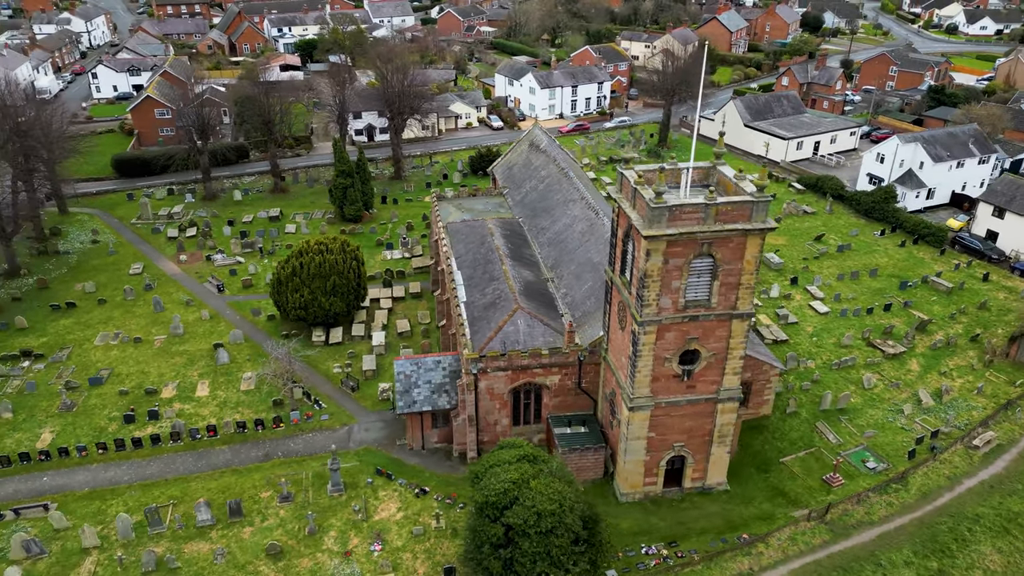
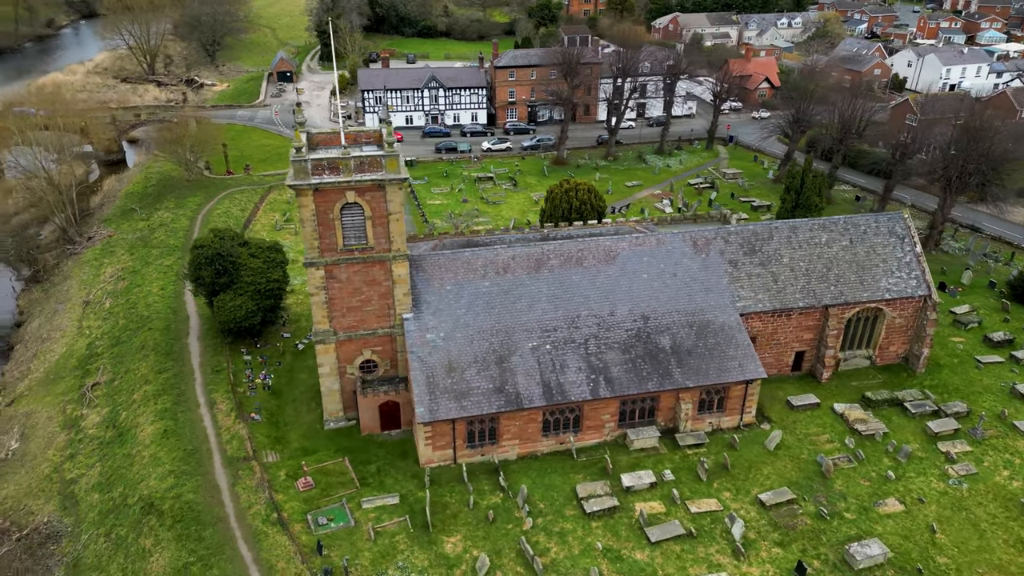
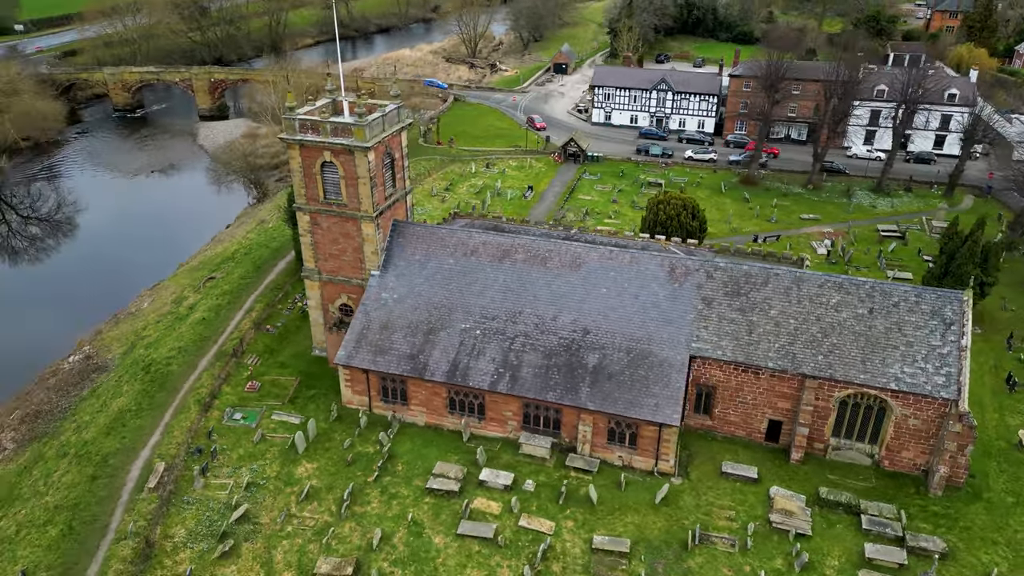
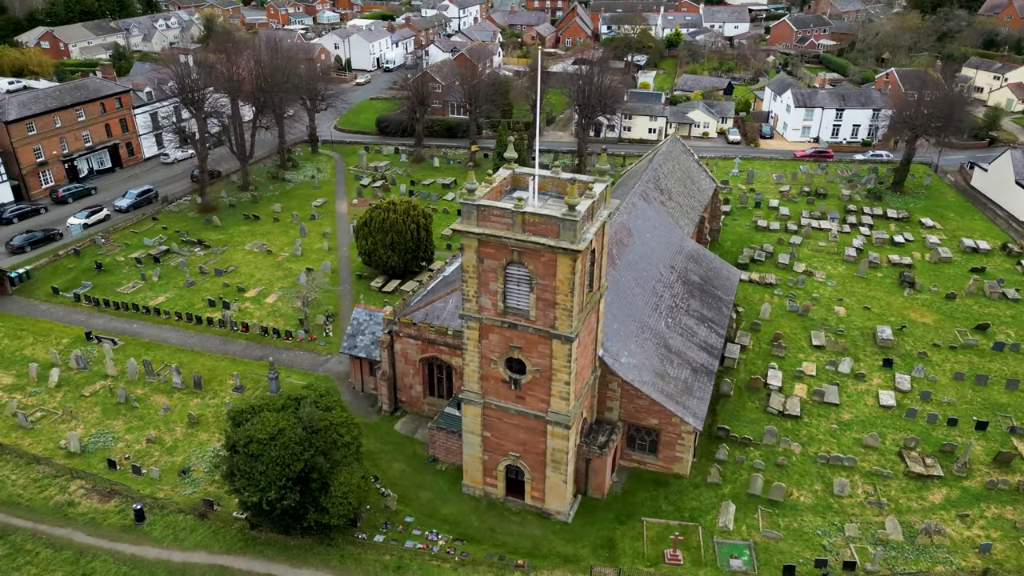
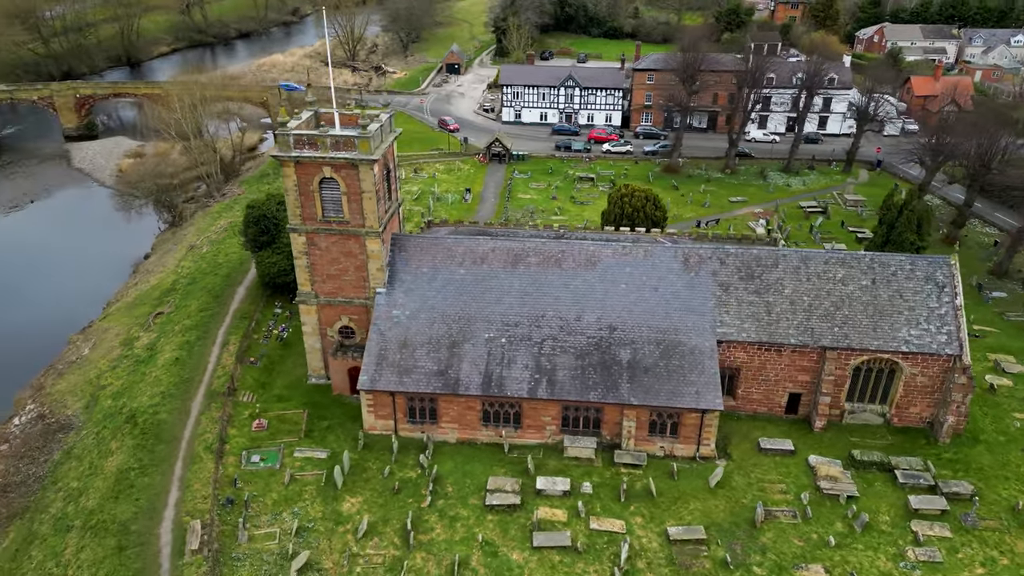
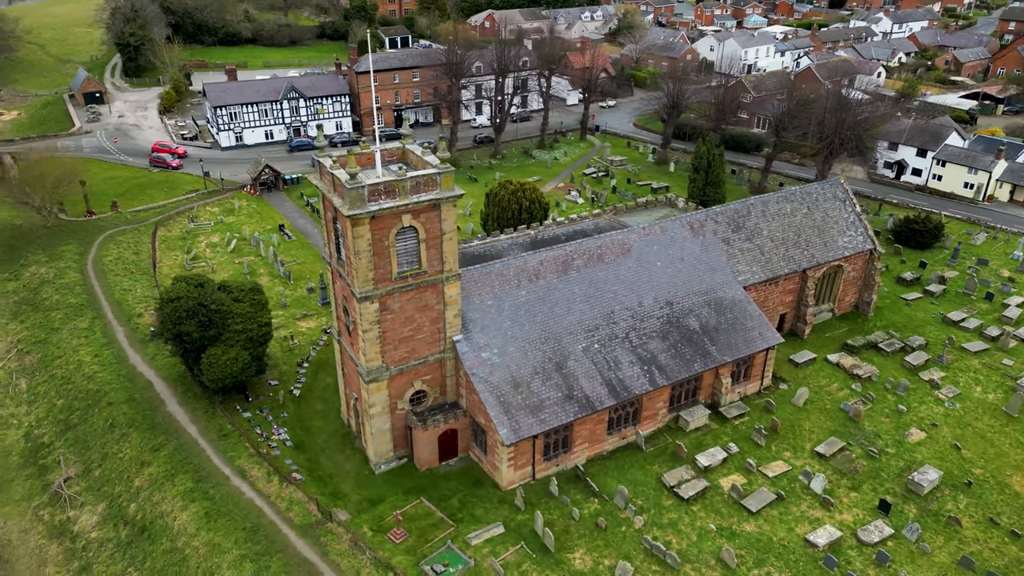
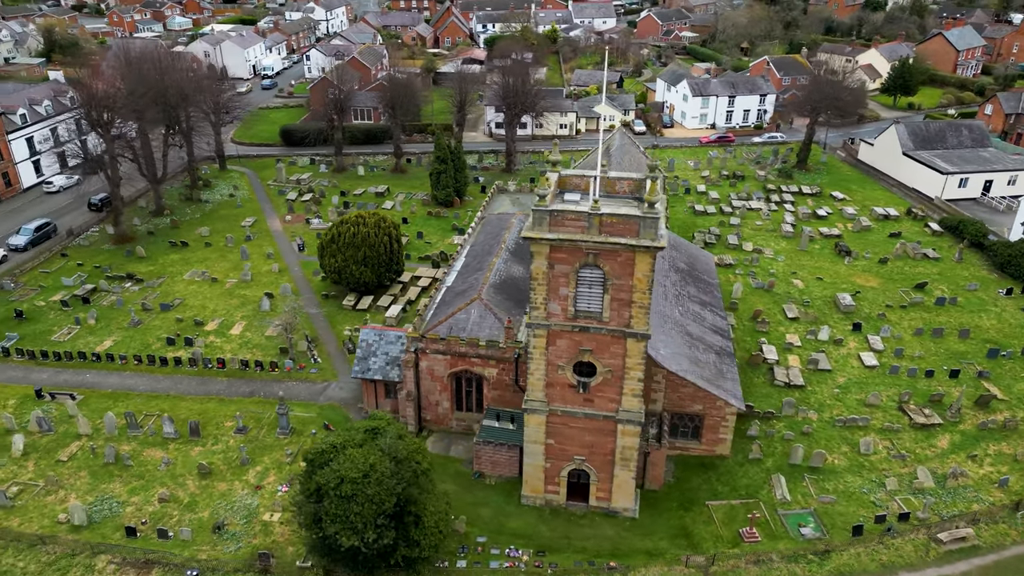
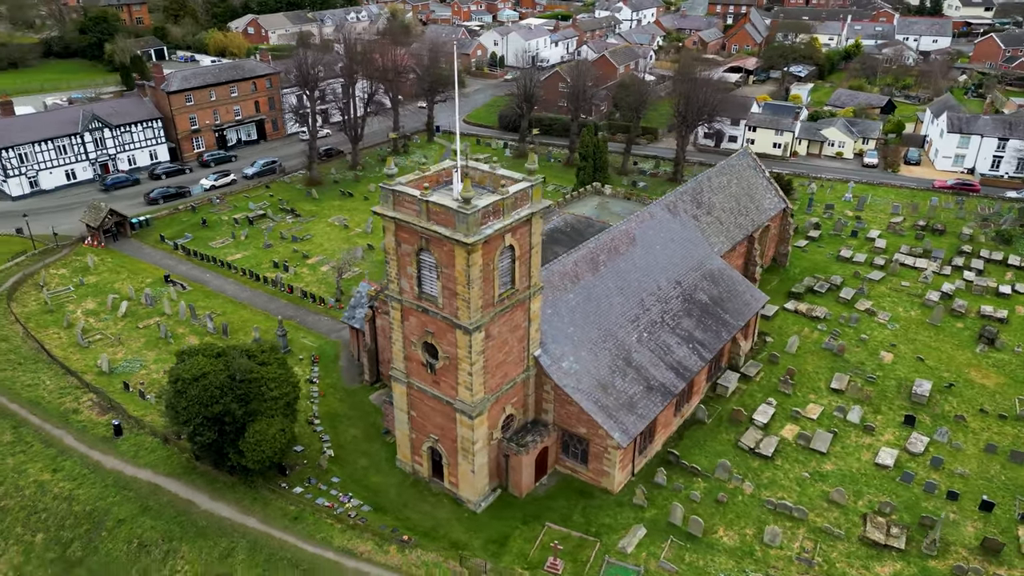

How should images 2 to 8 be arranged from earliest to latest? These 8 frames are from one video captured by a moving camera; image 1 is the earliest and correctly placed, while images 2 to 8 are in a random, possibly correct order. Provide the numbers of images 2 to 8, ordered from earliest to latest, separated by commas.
7, 4, 8, 6, 2, 5, 3
